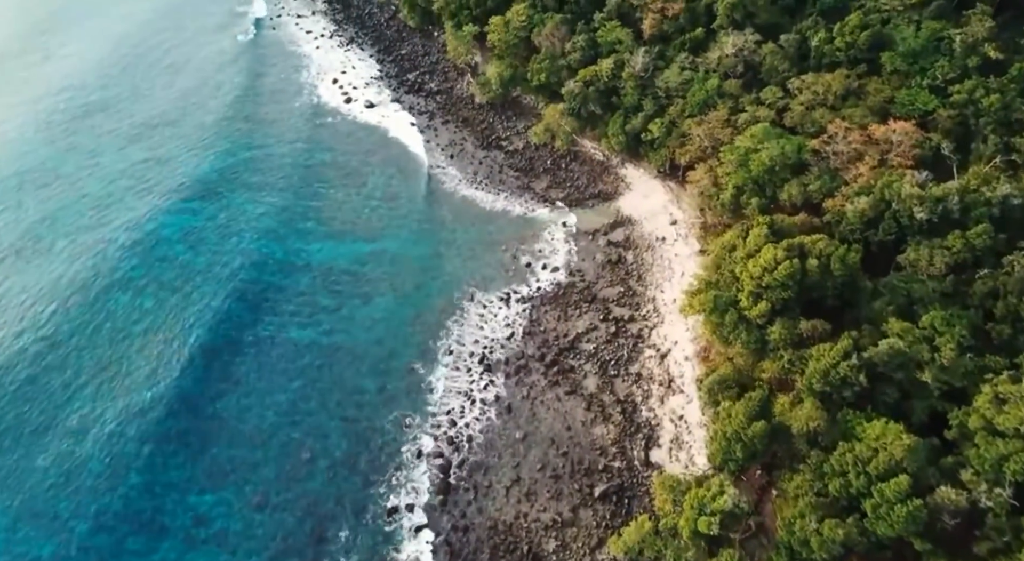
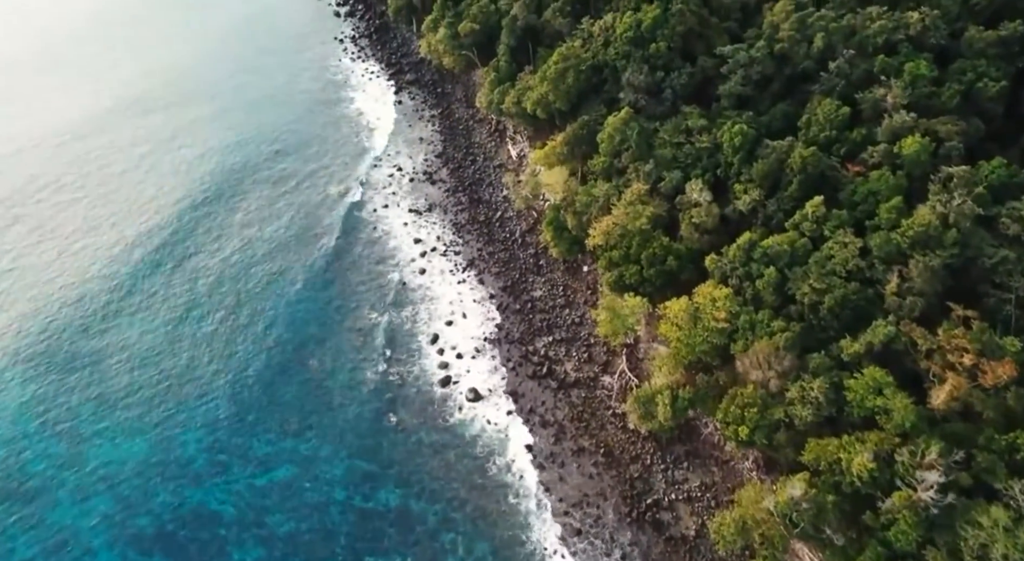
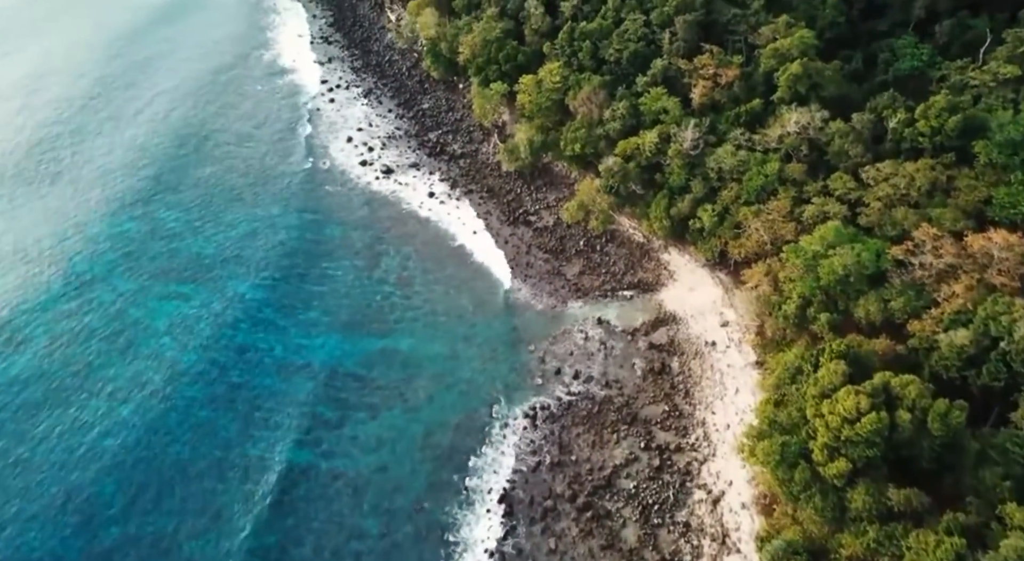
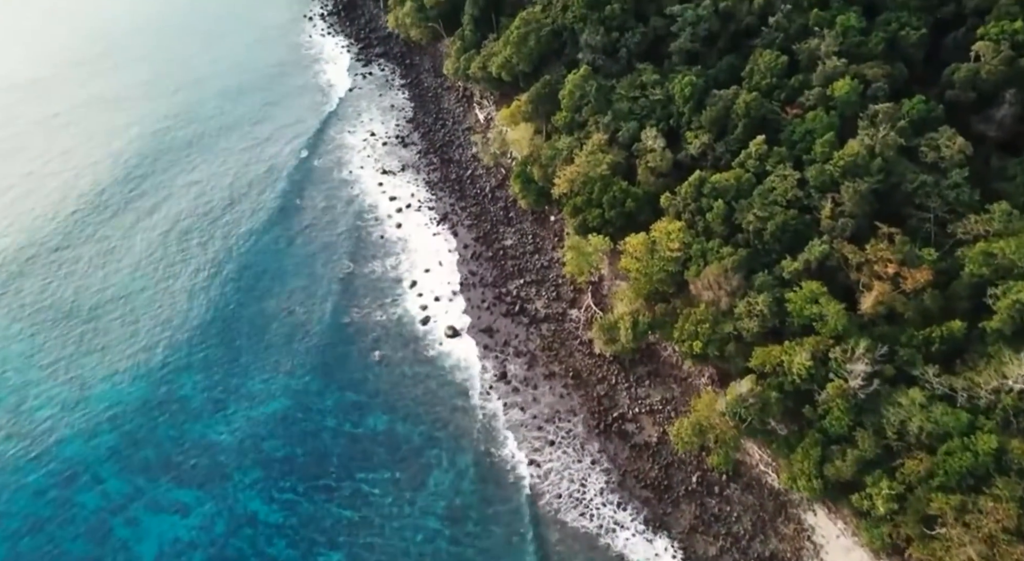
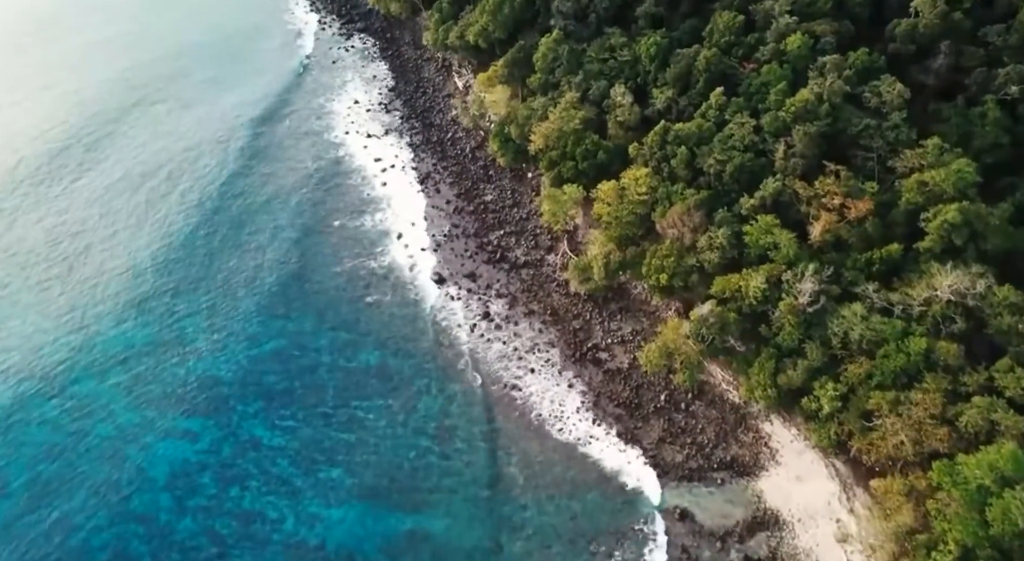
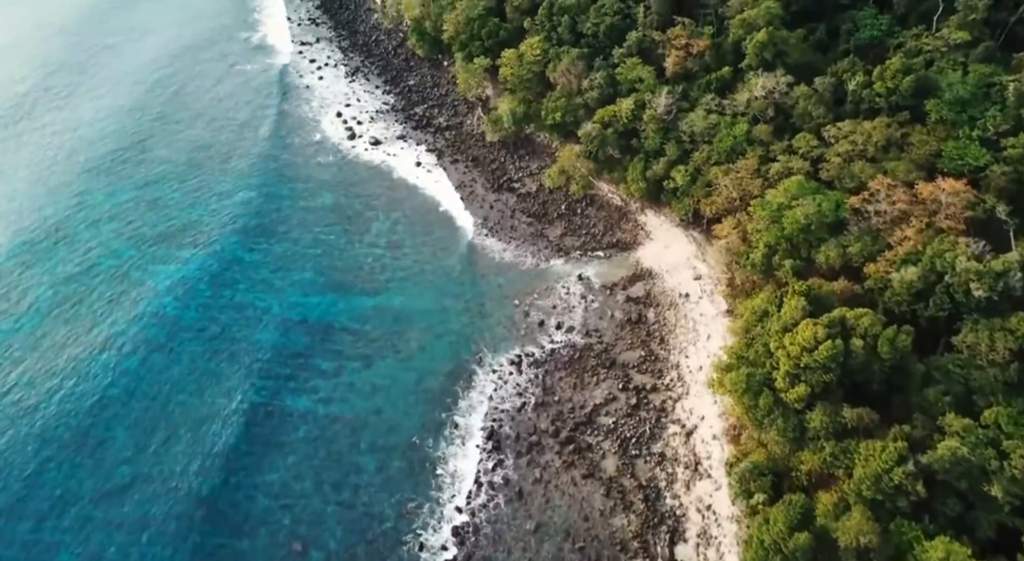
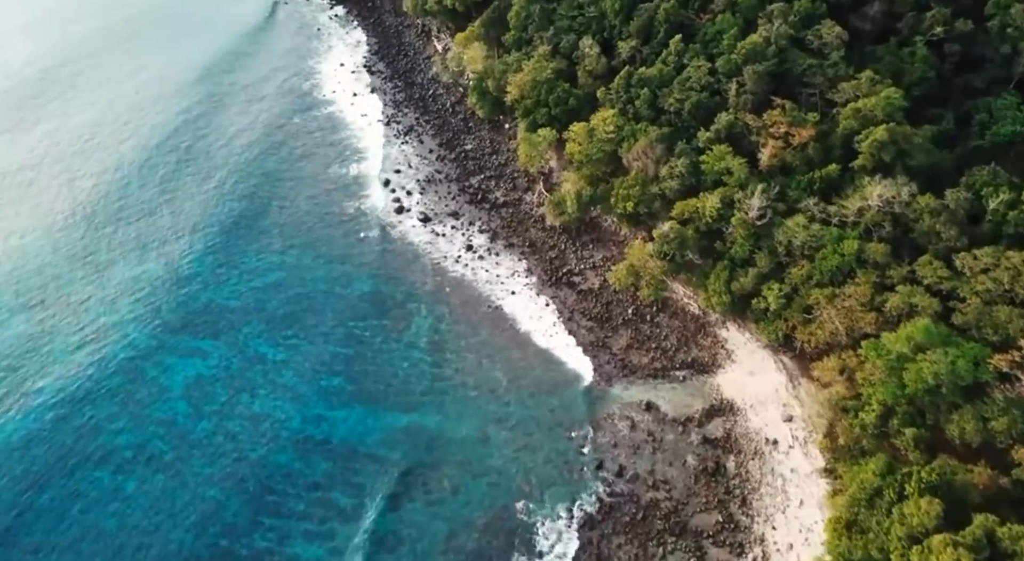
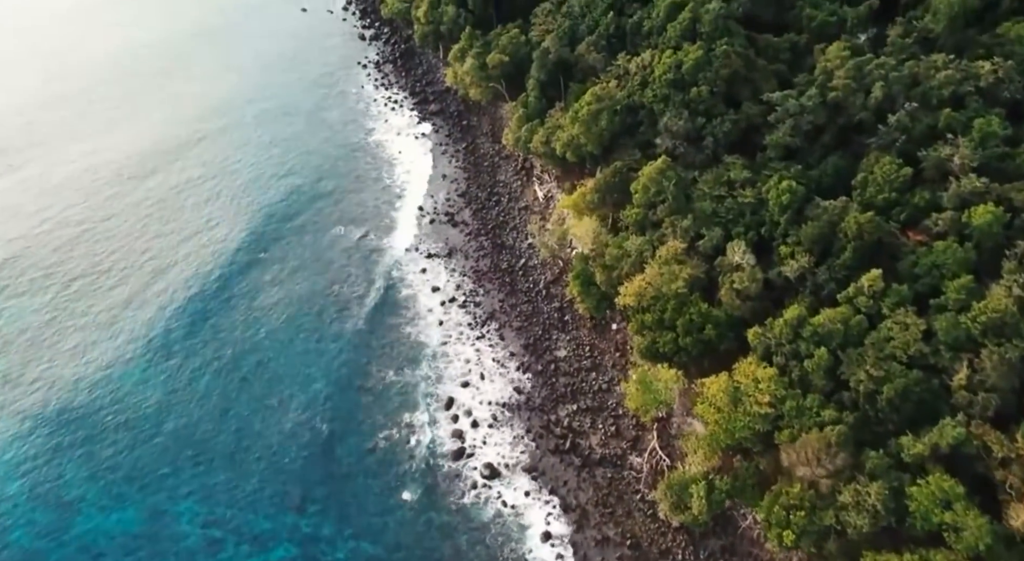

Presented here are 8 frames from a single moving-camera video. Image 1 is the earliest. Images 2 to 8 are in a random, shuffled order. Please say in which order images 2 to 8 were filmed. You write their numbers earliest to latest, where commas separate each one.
6, 3, 7, 5, 4, 2, 8
